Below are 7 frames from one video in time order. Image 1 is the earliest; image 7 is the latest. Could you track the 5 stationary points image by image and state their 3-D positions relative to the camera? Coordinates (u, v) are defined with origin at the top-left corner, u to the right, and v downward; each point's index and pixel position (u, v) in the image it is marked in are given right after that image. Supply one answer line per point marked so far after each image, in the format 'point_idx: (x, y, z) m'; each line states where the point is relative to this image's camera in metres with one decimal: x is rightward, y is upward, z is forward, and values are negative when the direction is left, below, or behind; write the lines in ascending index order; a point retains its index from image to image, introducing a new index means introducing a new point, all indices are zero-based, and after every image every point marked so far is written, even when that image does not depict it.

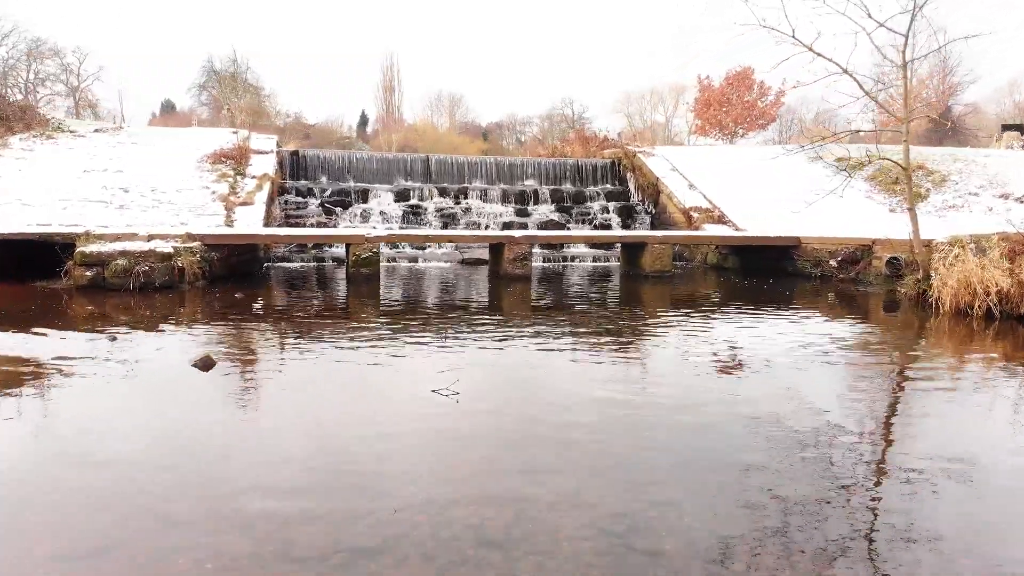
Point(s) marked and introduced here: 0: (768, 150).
0: (+5.3, +2.6, +16.7) m
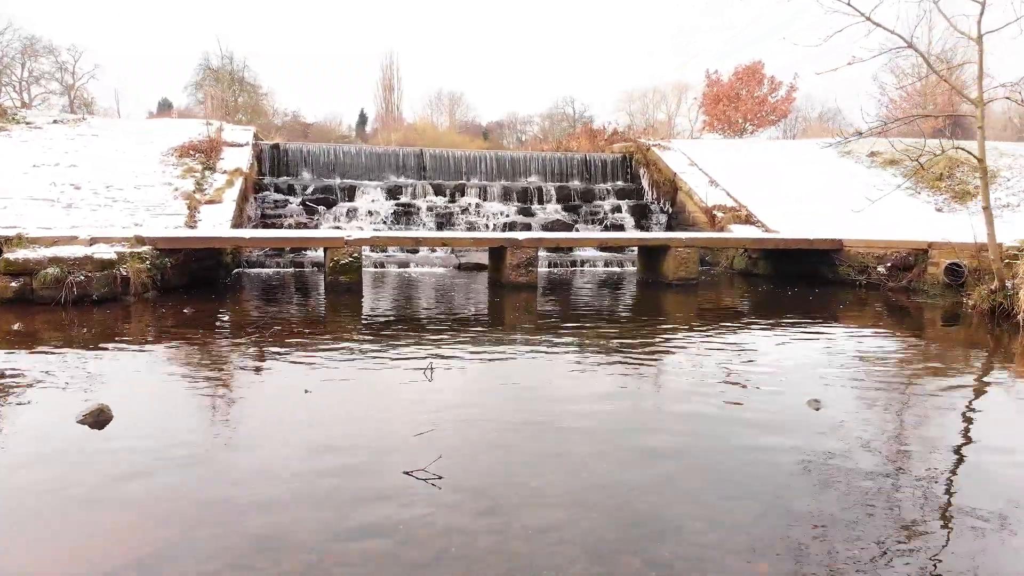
0: (+5.3, +2.5, +15.3) m
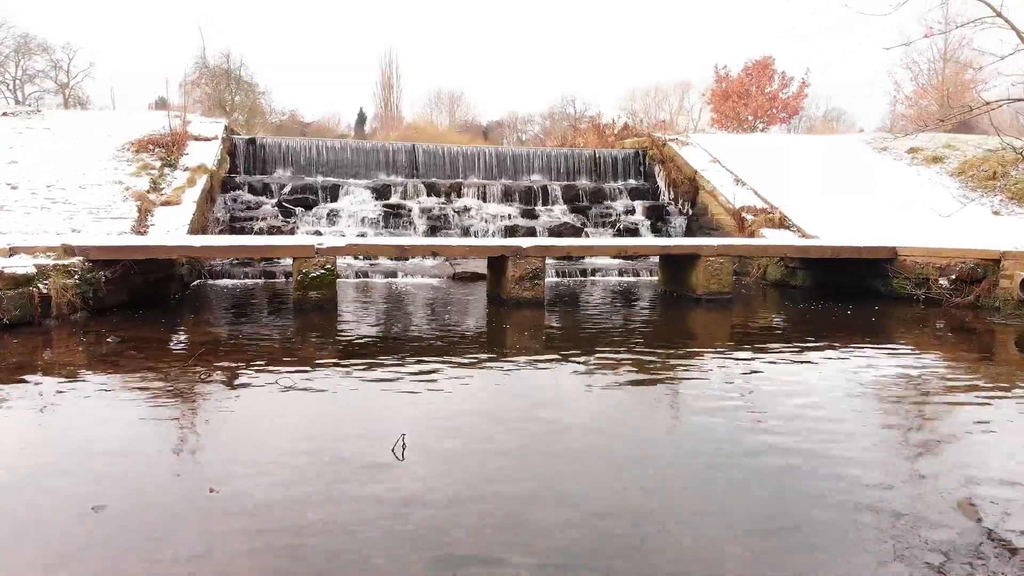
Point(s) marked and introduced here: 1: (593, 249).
0: (+5.3, +2.4, +14.0) m
1: (+0.7, +0.4, +7.7) m
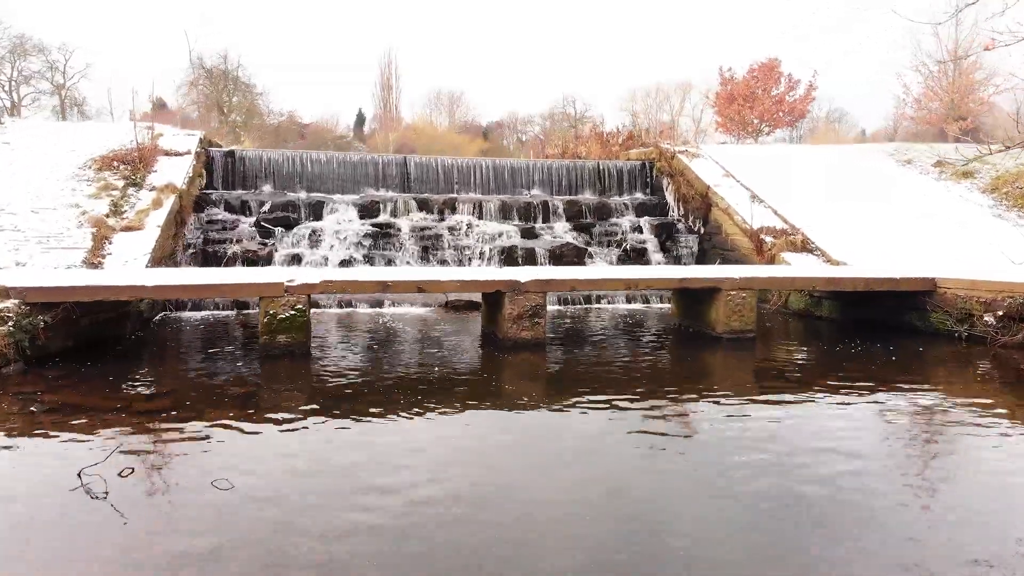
0: (+5.3, +2.0, +13.1) m
1: (+0.7, +0.1, +6.9) m
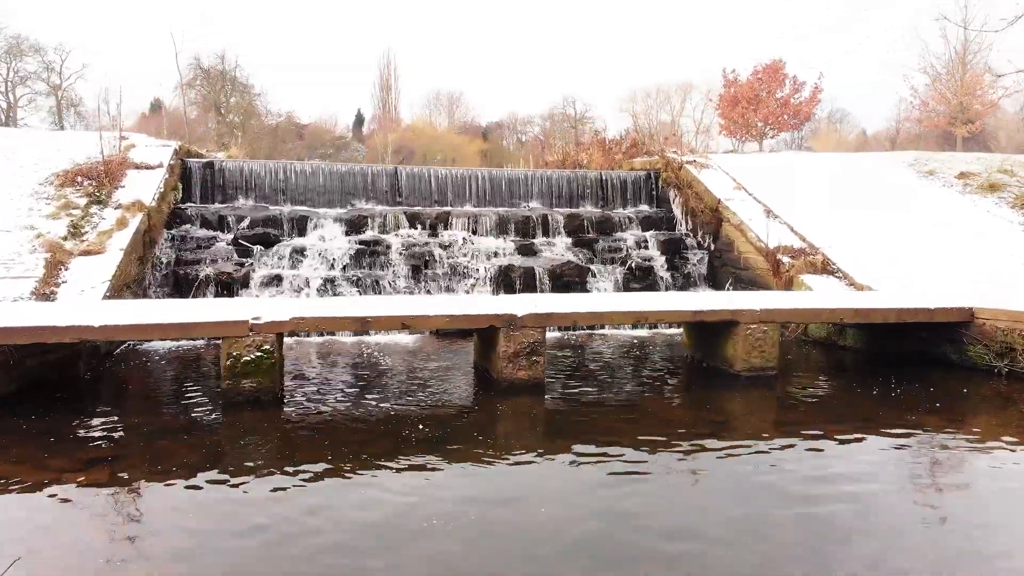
0: (+5.3, +1.8, +12.4) m
1: (+0.7, -0.2, +6.2) m
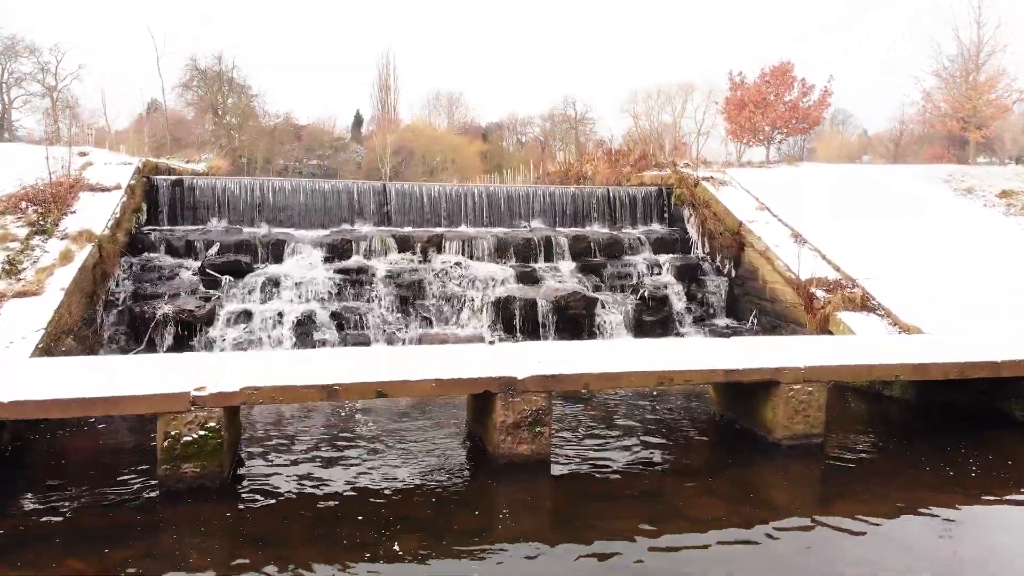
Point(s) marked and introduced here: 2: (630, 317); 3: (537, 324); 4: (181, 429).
0: (+5.3, +1.5, +11.5) m
1: (+0.7, -0.5, +5.2) m
2: (+1.2, -0.3, +8.8) m
3: (+0.3, -0.3, +8.4) m
4: (-1.8, -0.8, +4.5) m
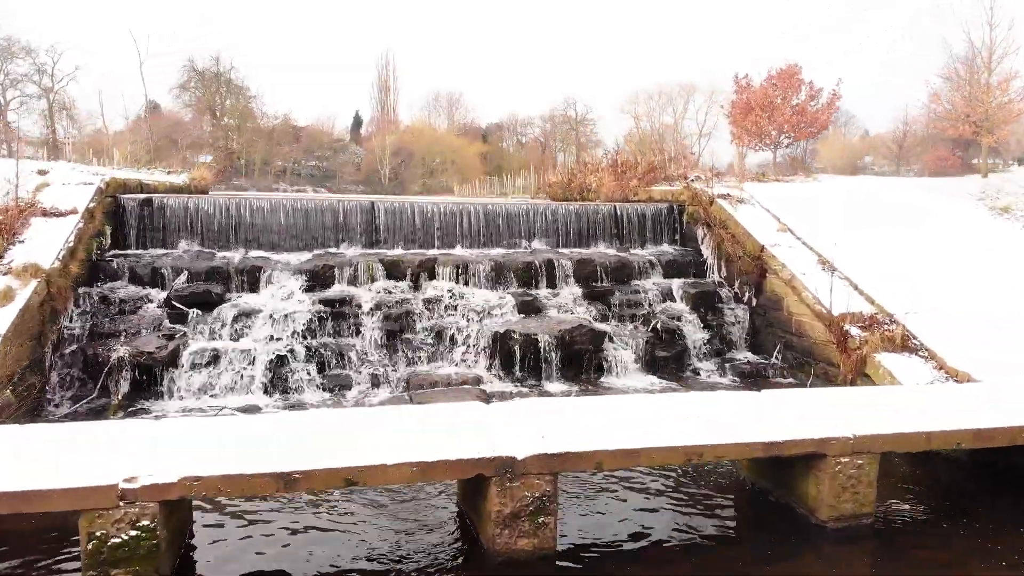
0: (+5.3, +1.1, +10.7) m
1: (+0.7, -0.9, +4.4) m
2: (+1.2, -0.6, +8.0) m
3: (+0.2, -0.7, +7.6) m
4: (-1.8, -1.1, +3.7) m
